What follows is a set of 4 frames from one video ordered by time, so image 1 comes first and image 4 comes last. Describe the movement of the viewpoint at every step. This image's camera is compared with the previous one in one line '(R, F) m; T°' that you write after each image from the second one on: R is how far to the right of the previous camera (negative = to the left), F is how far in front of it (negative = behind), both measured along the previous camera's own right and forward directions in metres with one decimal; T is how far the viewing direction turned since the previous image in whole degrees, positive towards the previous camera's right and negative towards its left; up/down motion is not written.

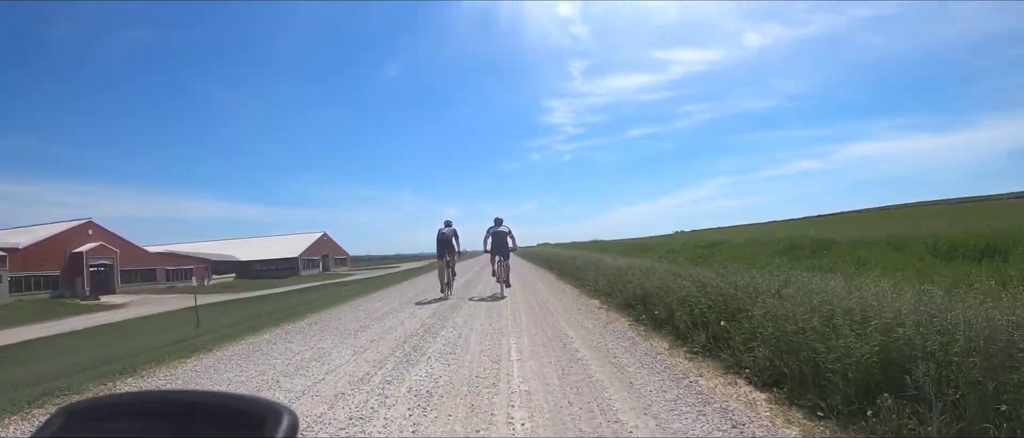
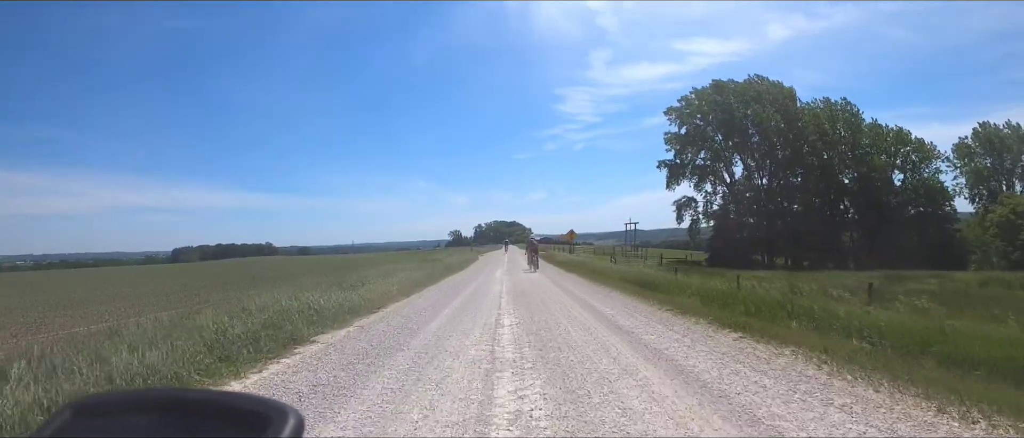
(+0.5, +2.4) m; -1°
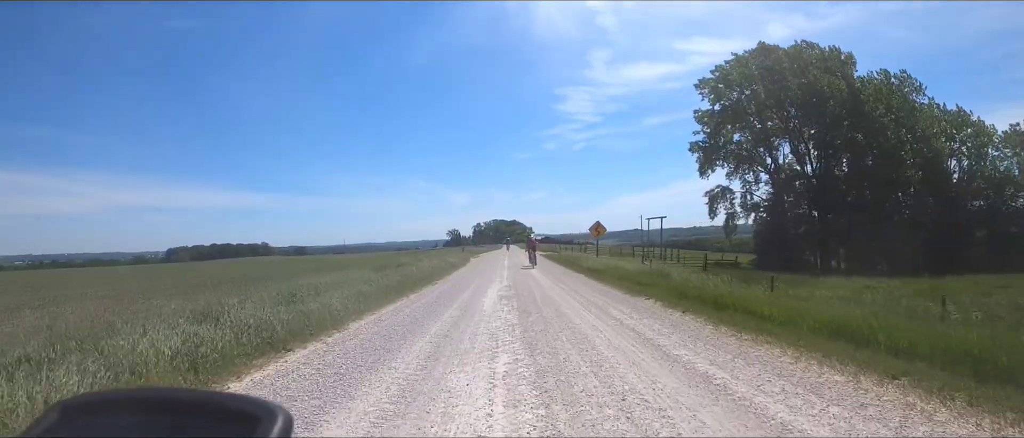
(0.0, +1.9) m; 0°
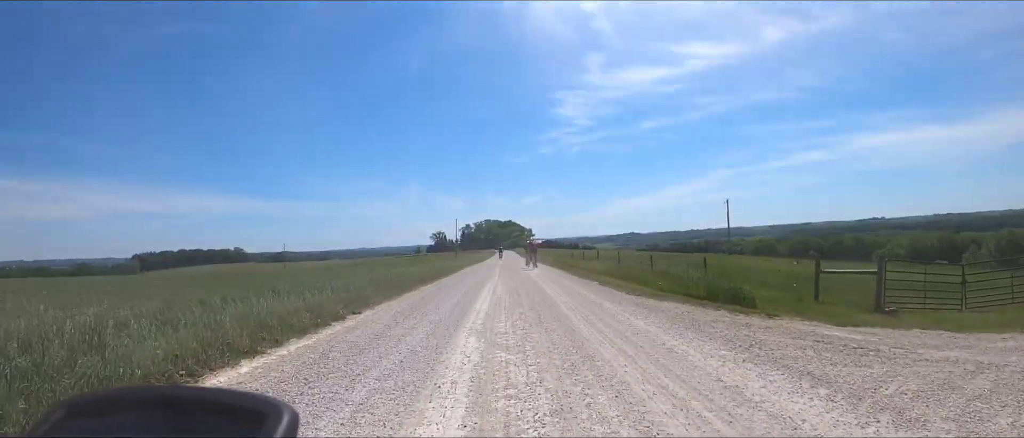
(+0.1, +0.9) m; 0°
